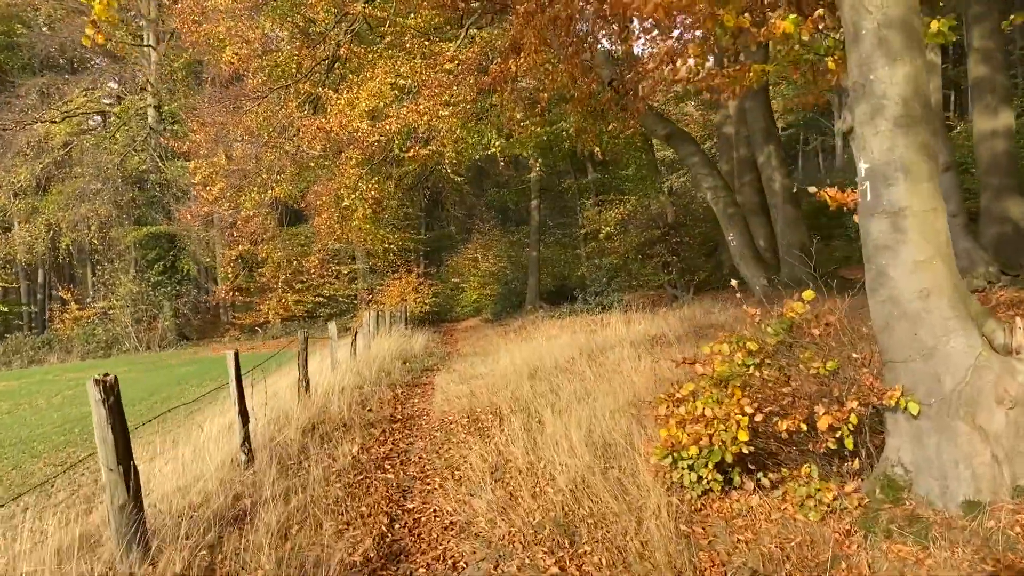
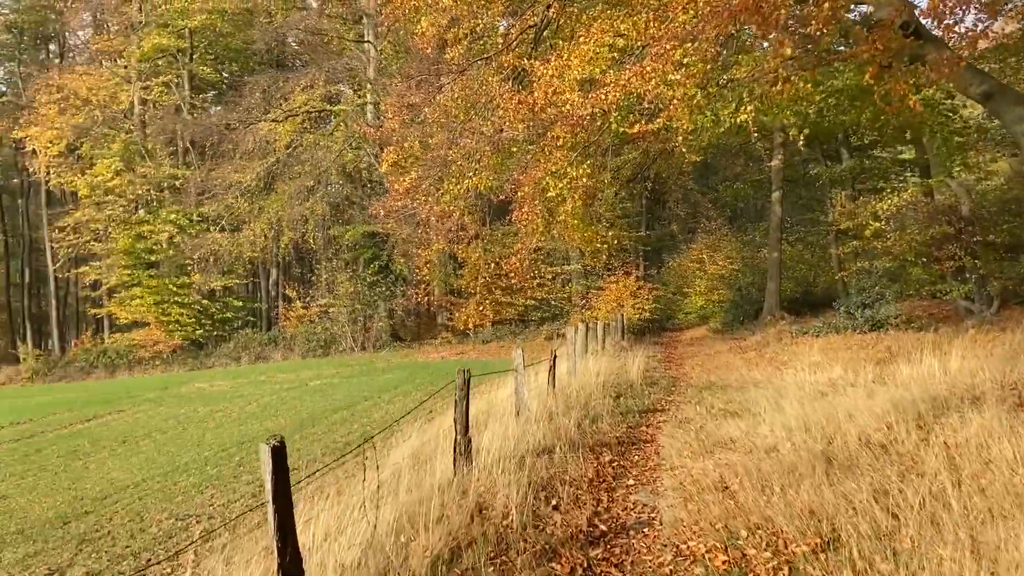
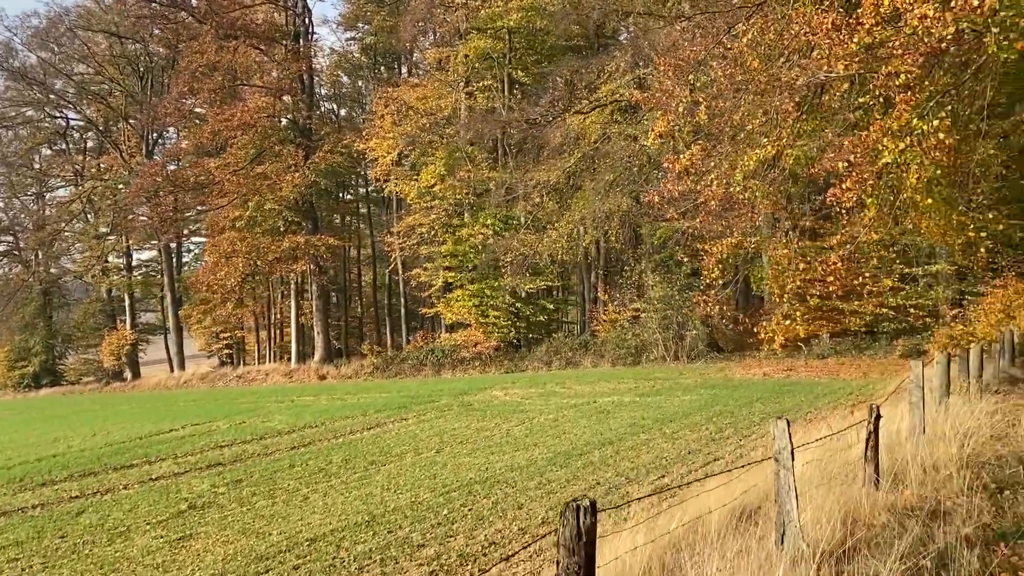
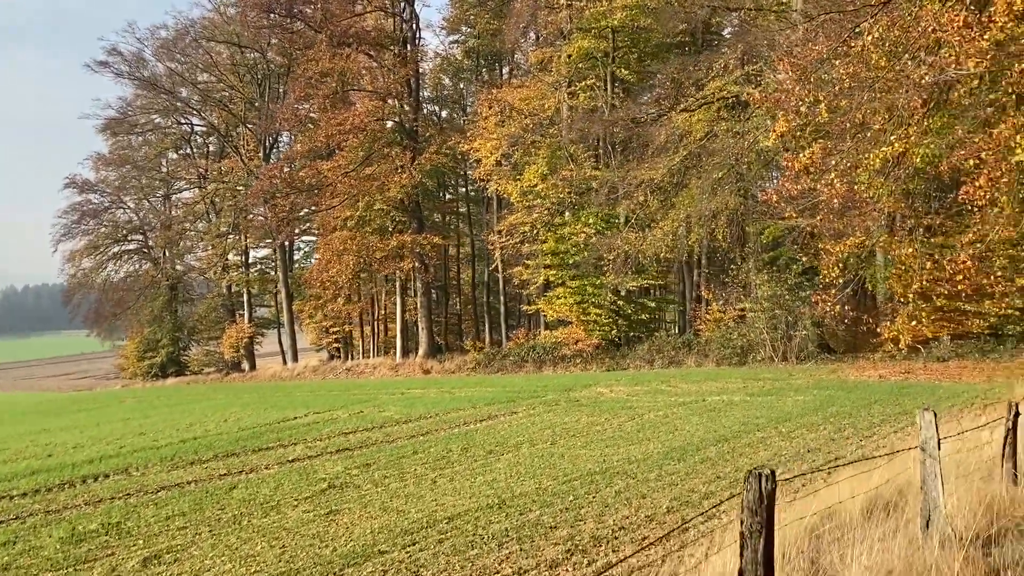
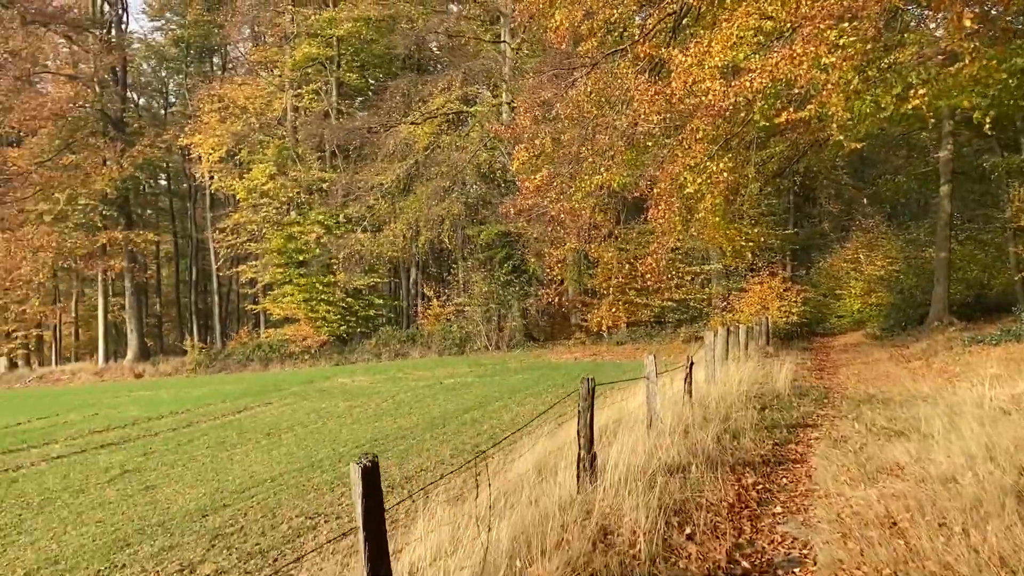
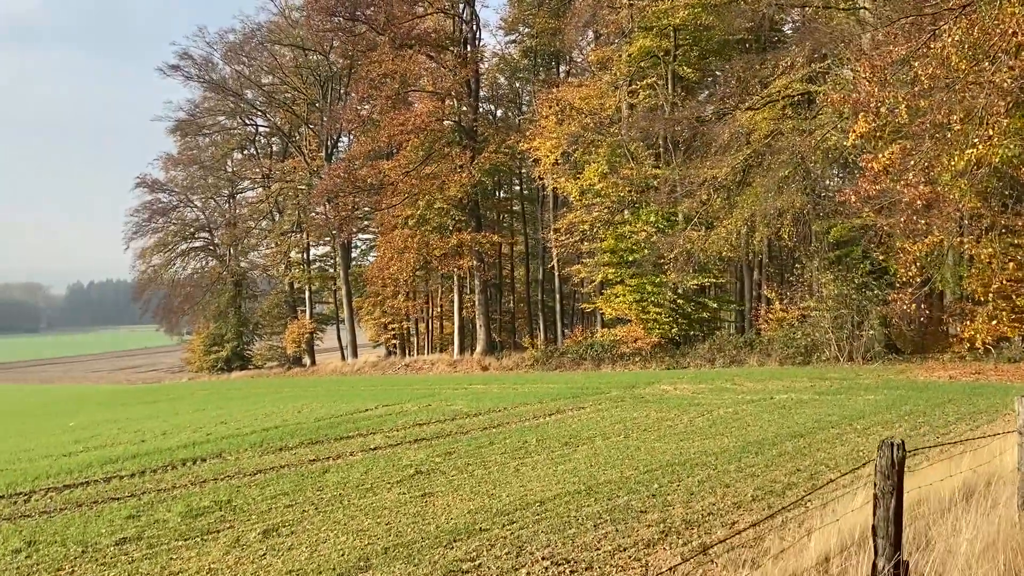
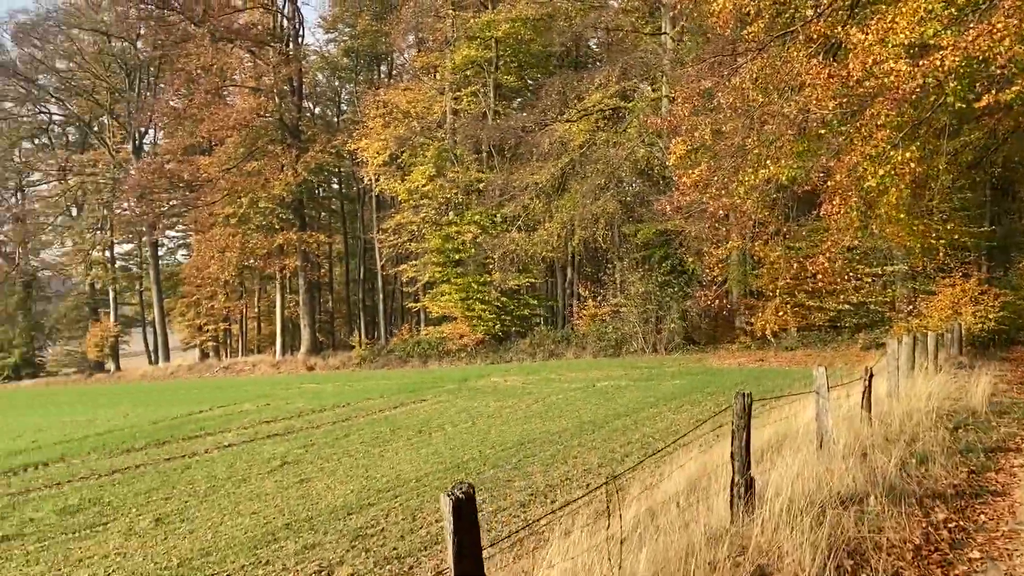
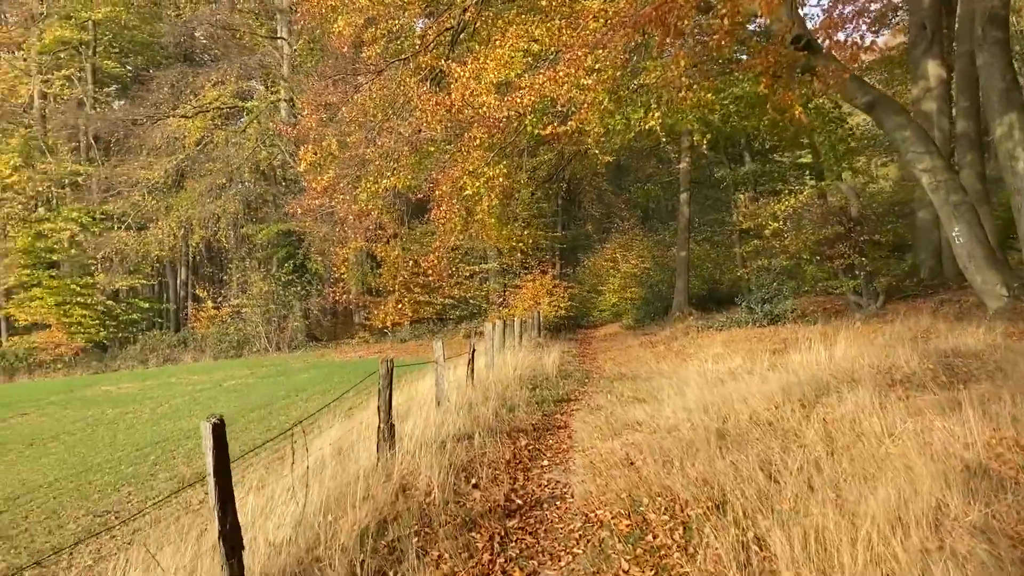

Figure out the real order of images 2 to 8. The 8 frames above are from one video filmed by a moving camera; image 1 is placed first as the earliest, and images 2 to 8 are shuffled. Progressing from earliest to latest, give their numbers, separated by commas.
8, 2, 5, 7, 6, 4, 3
